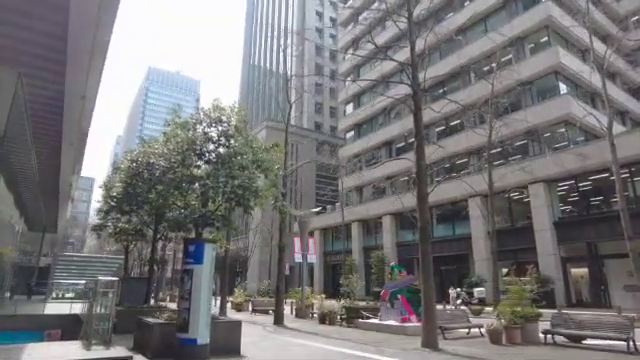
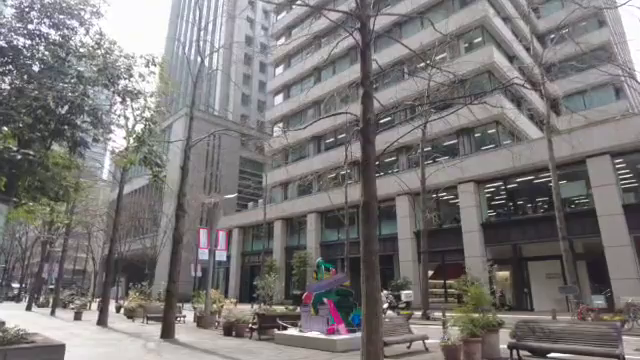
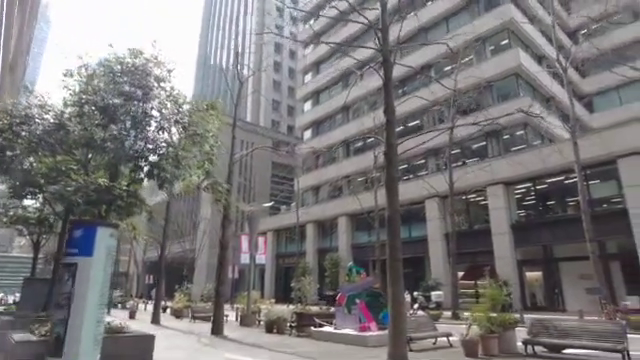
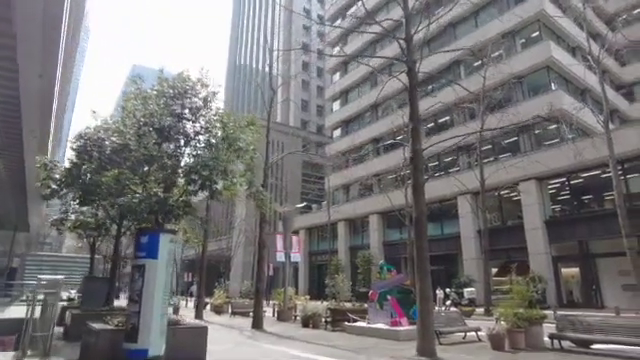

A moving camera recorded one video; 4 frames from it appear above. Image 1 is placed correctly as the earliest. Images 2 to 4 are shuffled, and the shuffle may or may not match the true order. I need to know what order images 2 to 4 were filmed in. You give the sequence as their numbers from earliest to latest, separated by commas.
4, 3, 2
